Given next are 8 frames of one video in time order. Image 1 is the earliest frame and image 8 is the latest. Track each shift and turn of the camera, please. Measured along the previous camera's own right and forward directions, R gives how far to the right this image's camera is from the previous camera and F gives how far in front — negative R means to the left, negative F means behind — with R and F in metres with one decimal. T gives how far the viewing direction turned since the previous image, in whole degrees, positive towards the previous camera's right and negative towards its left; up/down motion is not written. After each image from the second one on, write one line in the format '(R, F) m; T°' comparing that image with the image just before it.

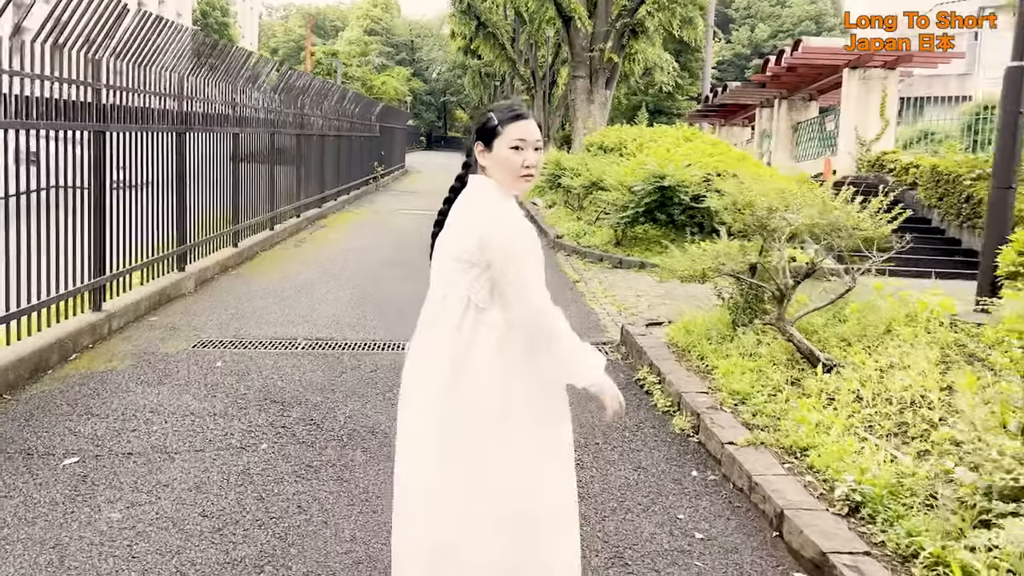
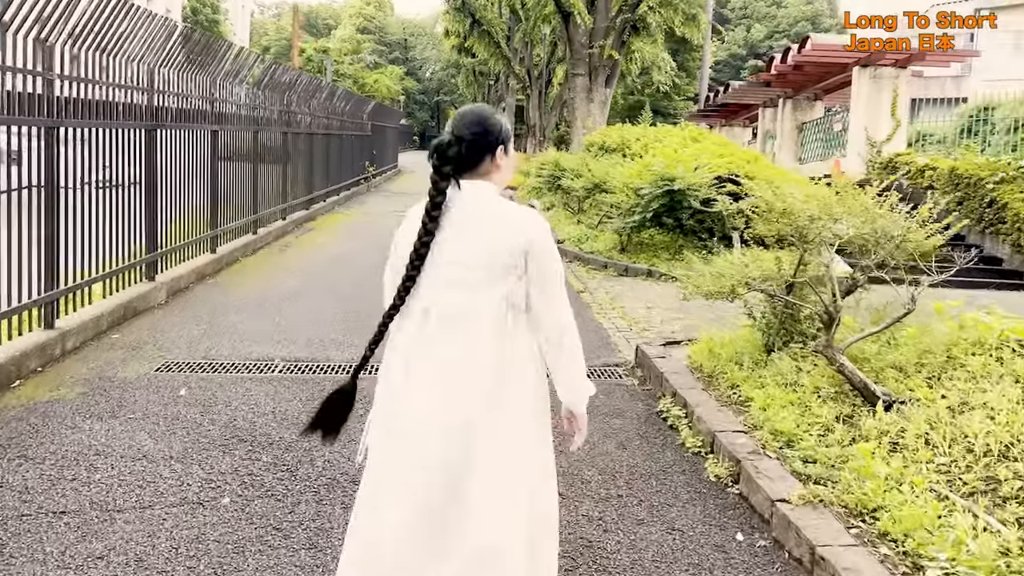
(-0.1, +0.8) m; 0°
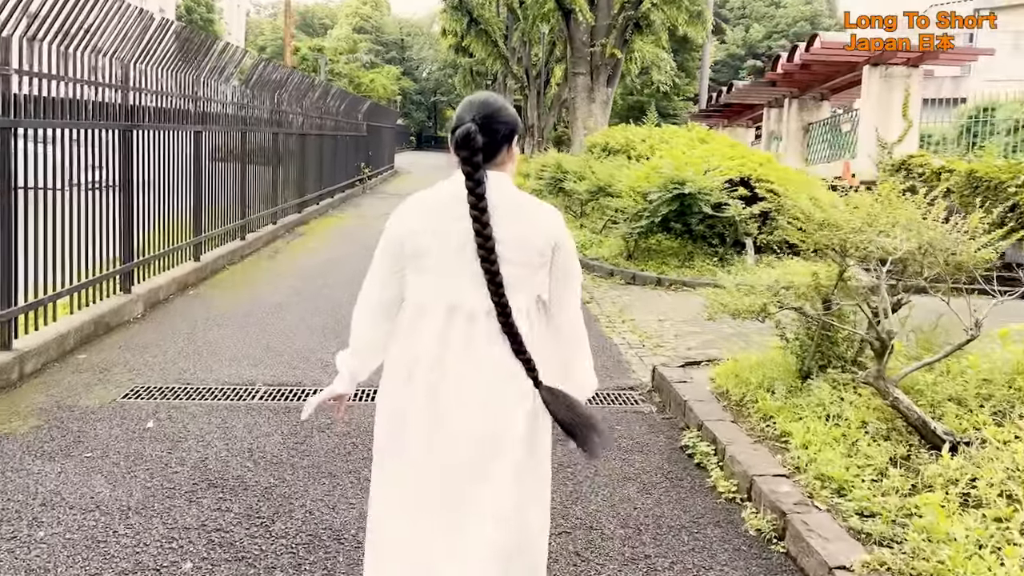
(-0.1, +0.6) m; 0°
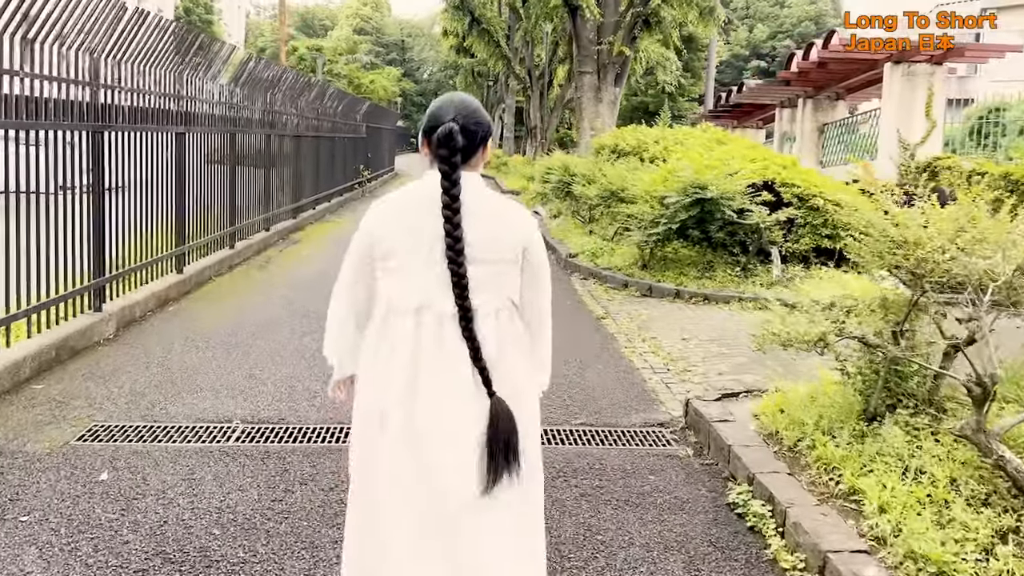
(-0.1, +0.7) m; 0°
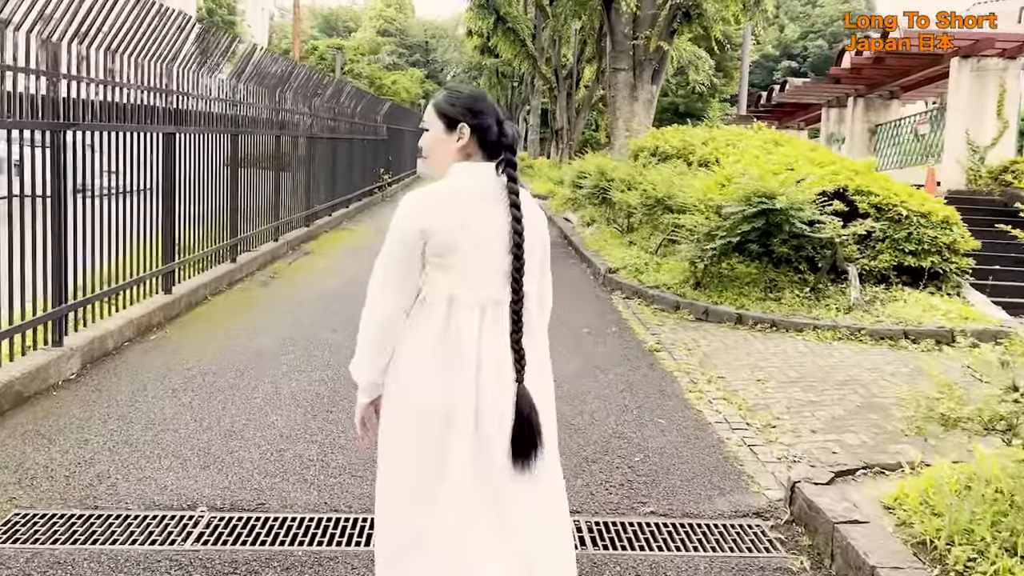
(-0.1, +1.2) m; -2°
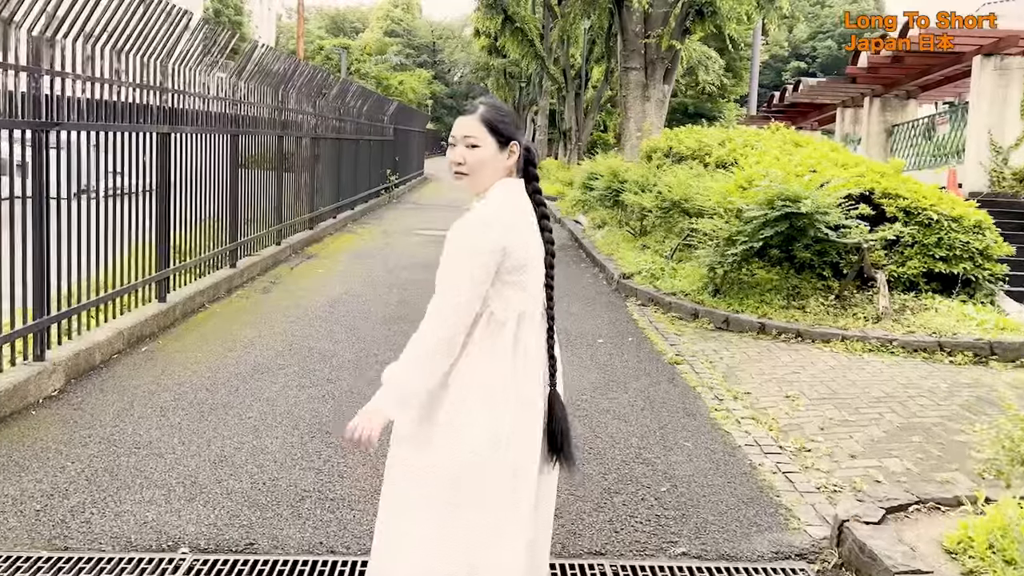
(0.0, +0.4) m; 0°
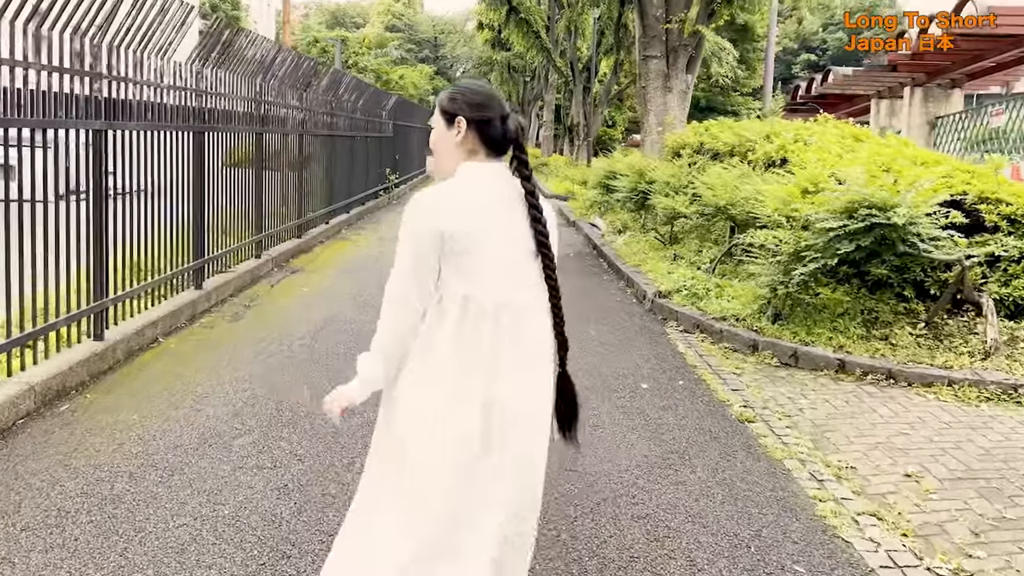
(-0.1, +1.5) m; 0°
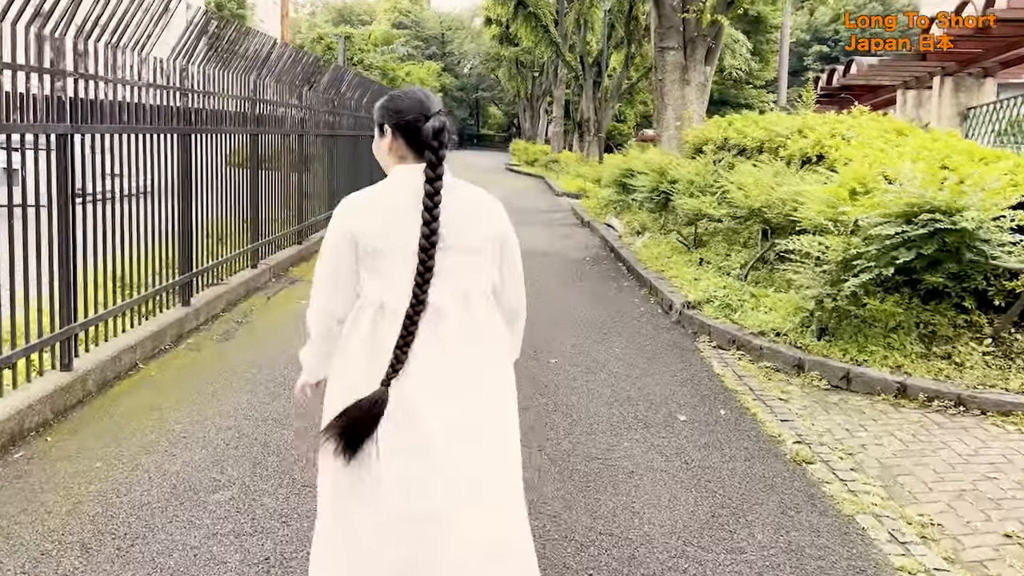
(-0.1, +0.7) m; -1°
